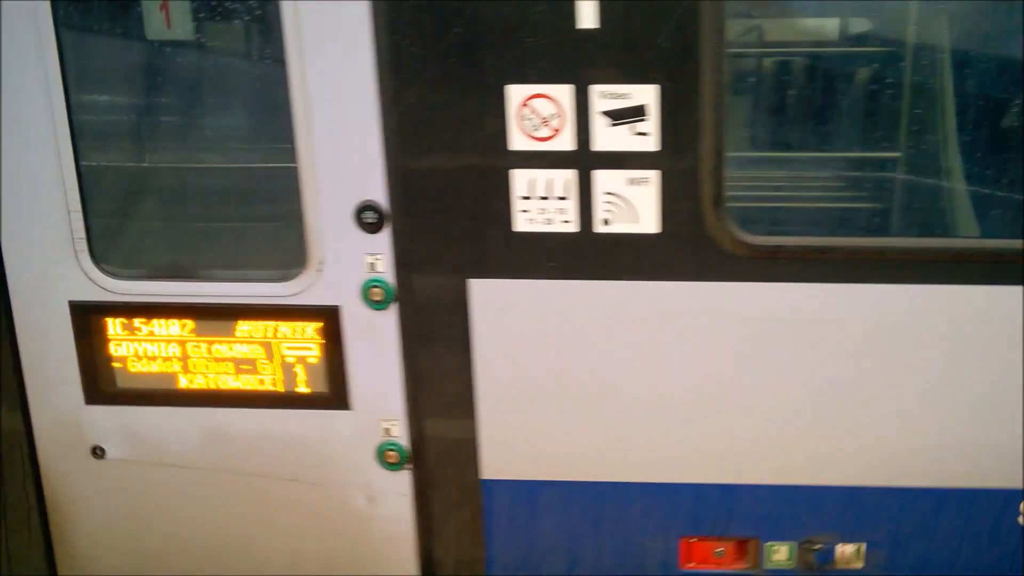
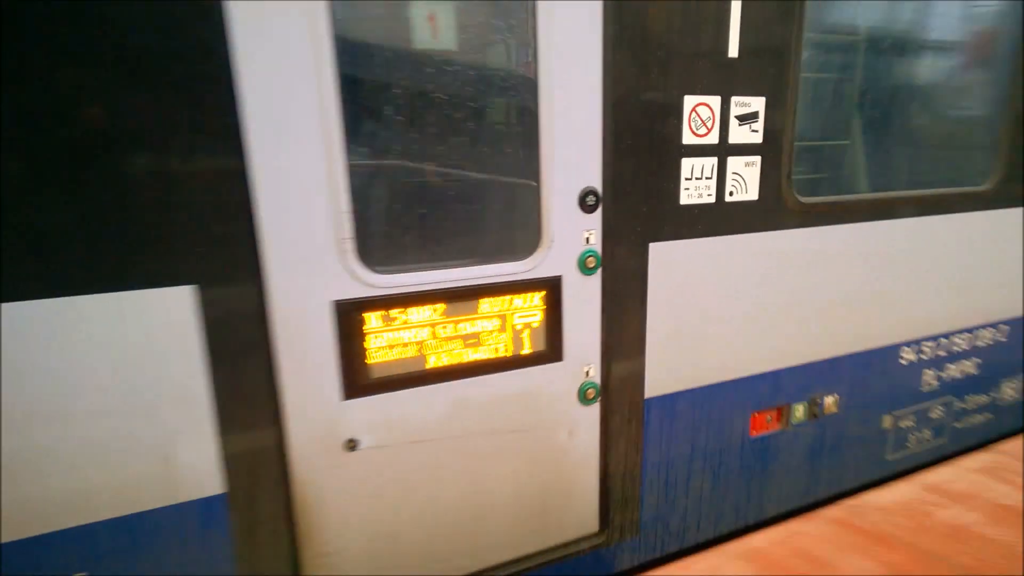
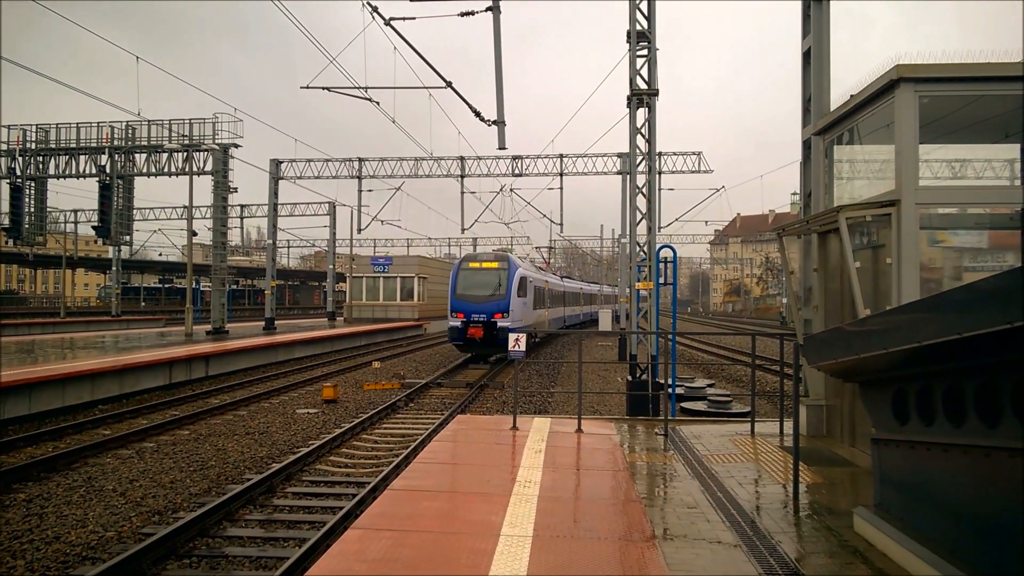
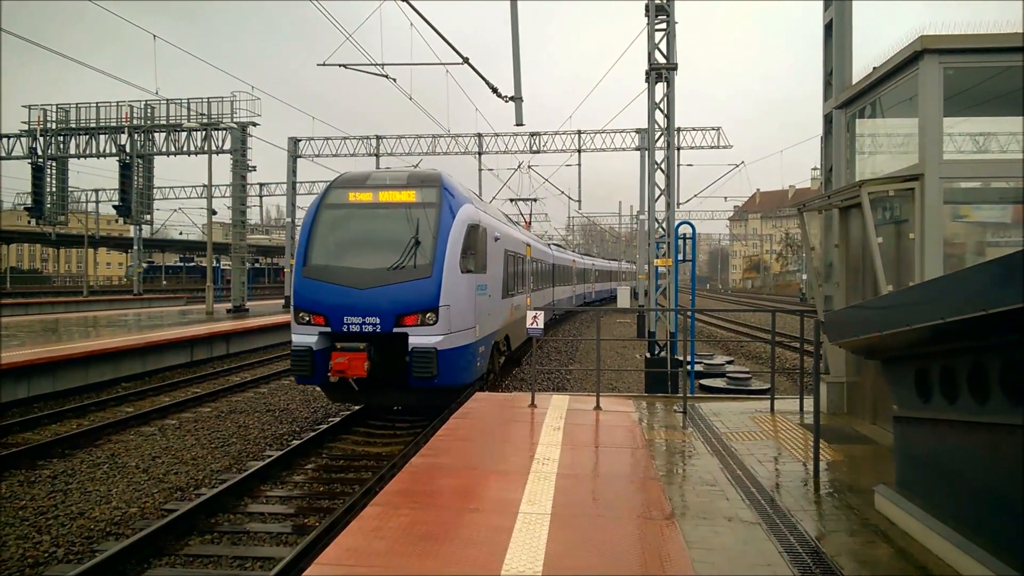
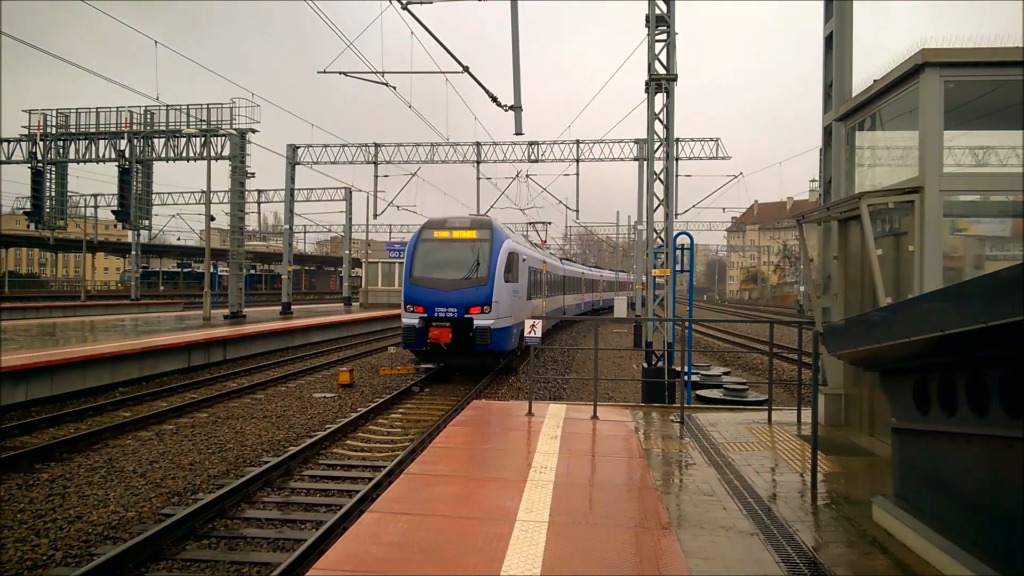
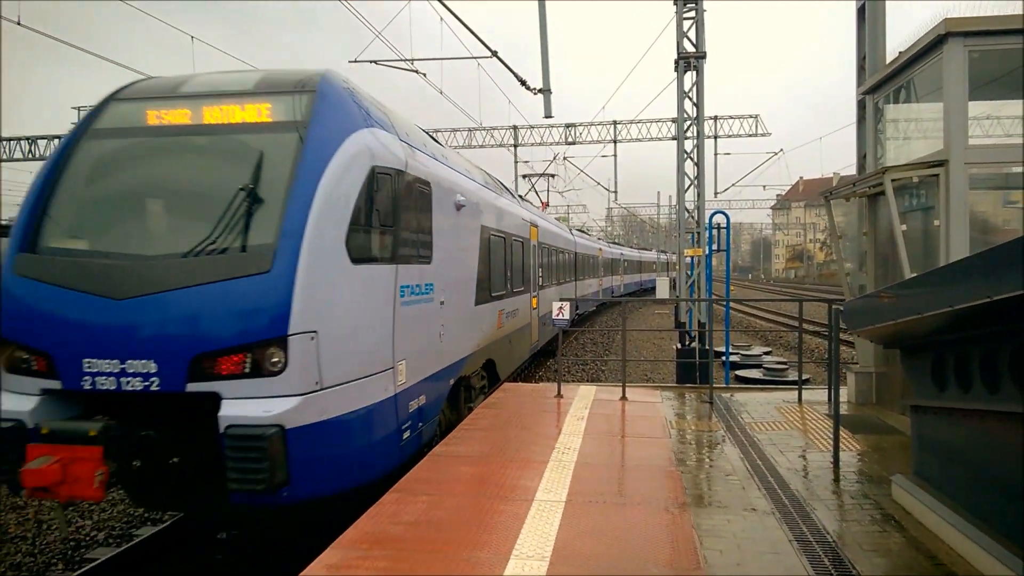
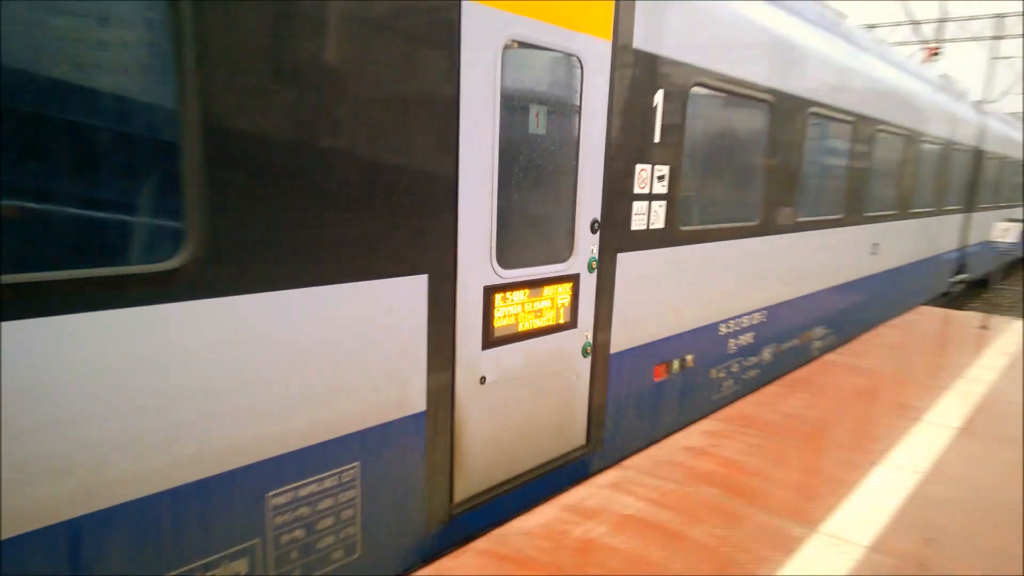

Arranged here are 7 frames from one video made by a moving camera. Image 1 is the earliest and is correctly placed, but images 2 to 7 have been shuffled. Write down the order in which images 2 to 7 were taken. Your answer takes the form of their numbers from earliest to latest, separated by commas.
2, 7, 6, 4, 5, 3
